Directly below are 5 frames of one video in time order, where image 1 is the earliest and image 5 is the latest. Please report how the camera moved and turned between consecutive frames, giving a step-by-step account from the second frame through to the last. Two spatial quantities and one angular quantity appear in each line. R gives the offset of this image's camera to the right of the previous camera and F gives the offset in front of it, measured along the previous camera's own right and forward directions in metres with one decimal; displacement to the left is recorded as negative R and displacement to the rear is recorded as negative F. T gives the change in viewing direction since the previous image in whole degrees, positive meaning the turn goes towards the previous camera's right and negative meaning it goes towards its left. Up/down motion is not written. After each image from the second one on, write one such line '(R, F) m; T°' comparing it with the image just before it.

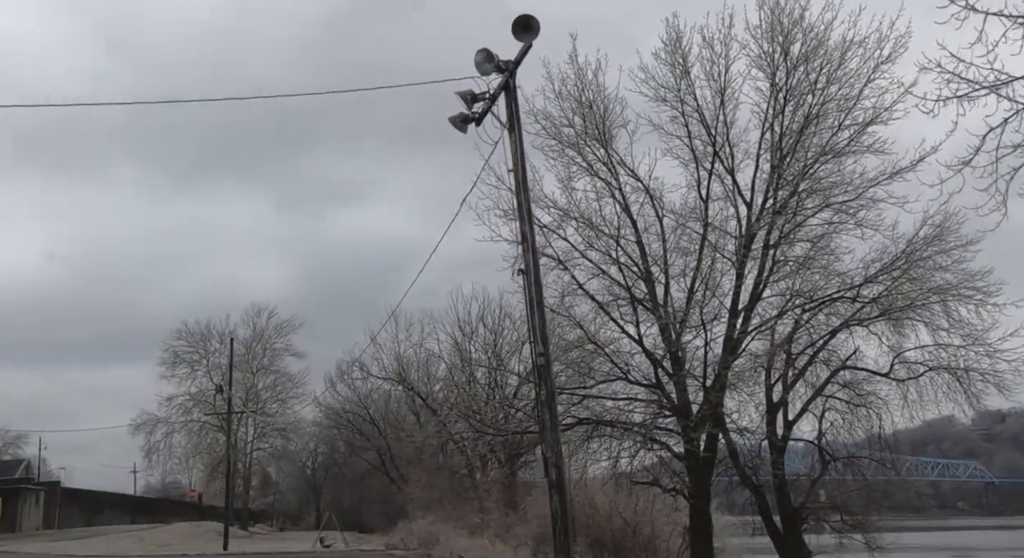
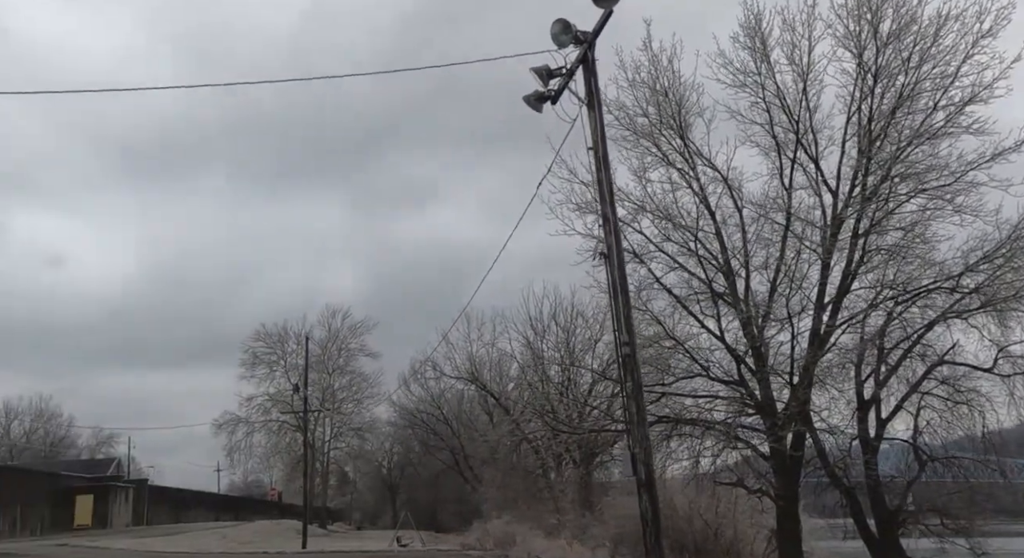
(-0.1, +0.4) m; -4°
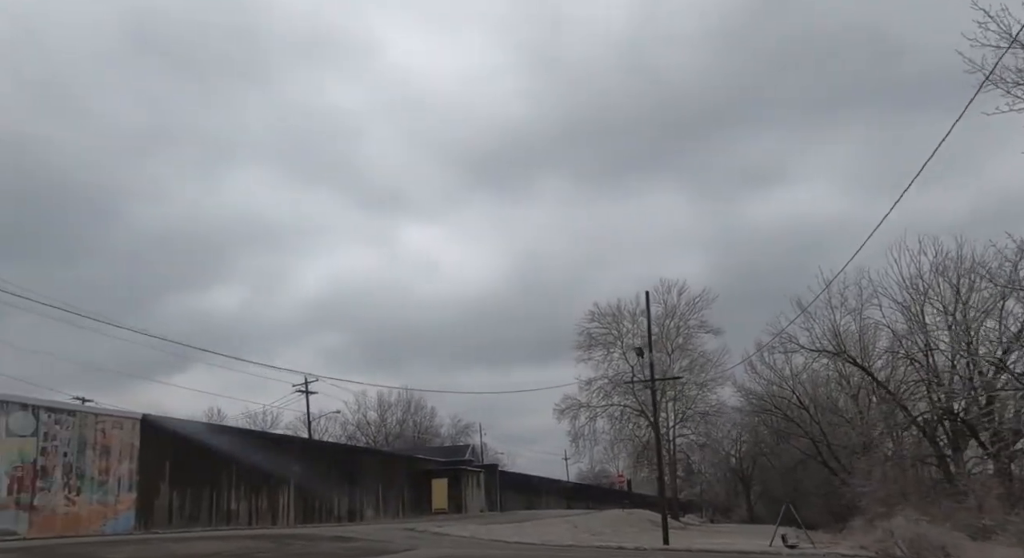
(-1.4, +4.4) m; -21°
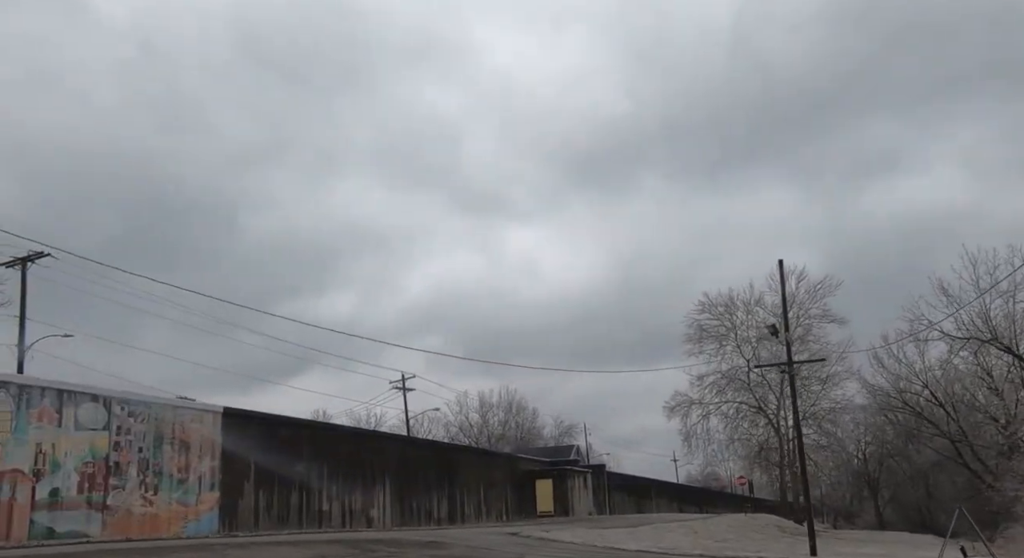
(-0.3, +2.7) m; -6°
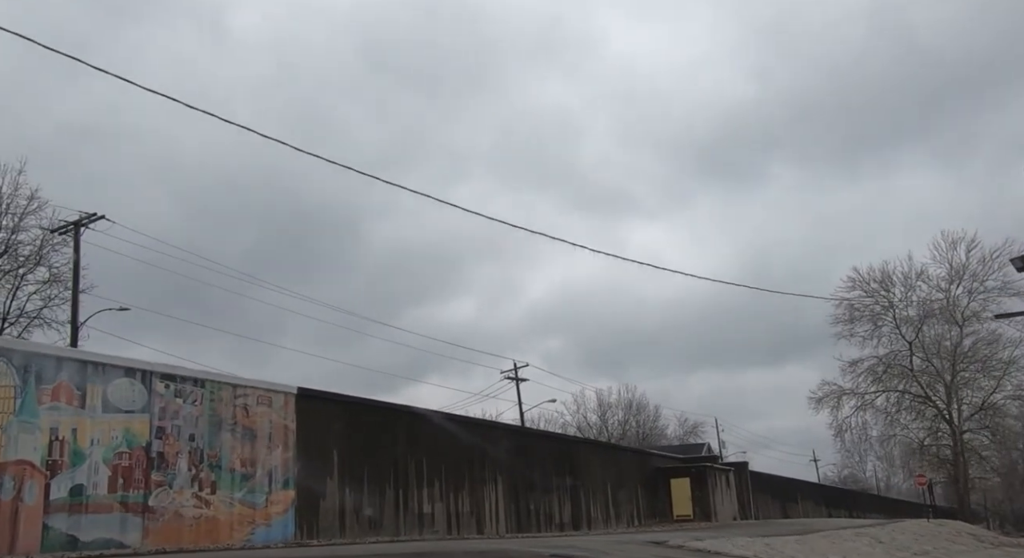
(-0.5, +4.8) m; -7°
